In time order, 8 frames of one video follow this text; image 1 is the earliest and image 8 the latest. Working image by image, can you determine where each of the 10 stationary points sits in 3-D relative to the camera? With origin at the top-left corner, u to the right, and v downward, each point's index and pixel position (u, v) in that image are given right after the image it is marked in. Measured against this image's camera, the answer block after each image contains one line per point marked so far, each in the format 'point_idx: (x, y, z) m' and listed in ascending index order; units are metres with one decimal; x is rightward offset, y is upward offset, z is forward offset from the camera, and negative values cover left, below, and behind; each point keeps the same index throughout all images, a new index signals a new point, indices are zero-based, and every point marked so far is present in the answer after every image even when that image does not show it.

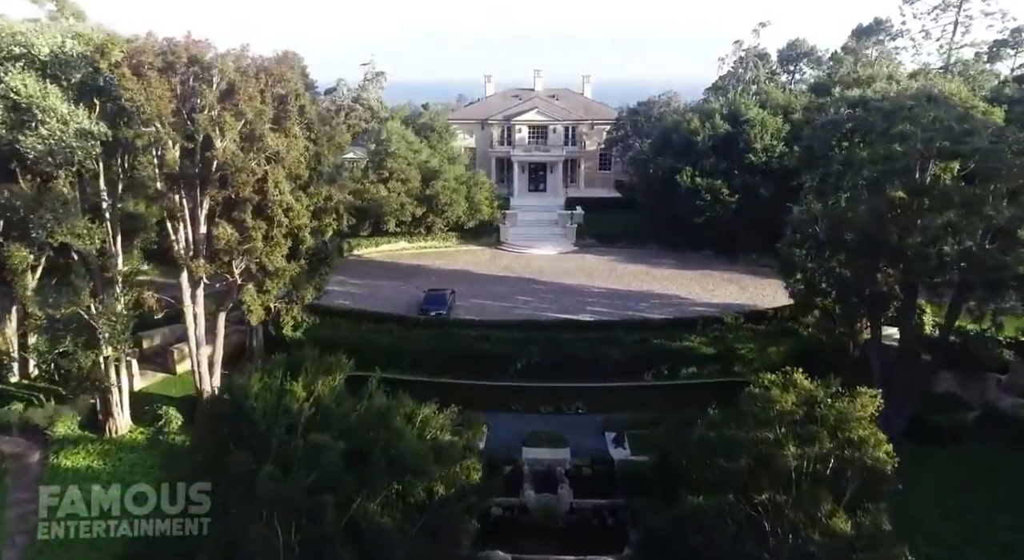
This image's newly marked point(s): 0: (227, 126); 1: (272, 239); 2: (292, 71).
0: (-7.5, +4.1, +17.8) m
1: (-7.0, +1.3, +19.9) m
2: (-6.5, +6.1, +19.7) m
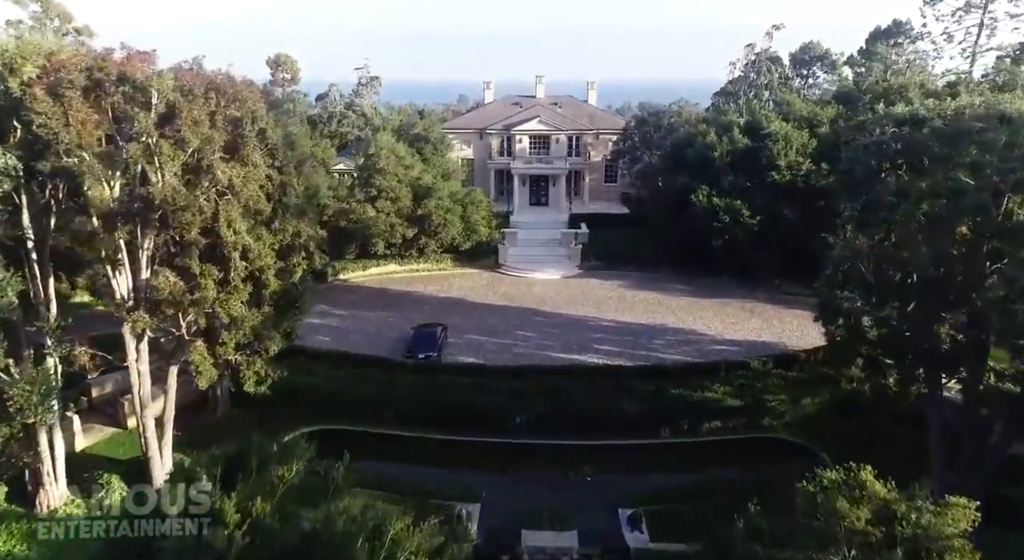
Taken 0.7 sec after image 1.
0: (-7.6, +2.7, +14.8) m
1: (-7.0, 0.0, +16.9) m
2: (-6.5, +4.7, +16.7) m
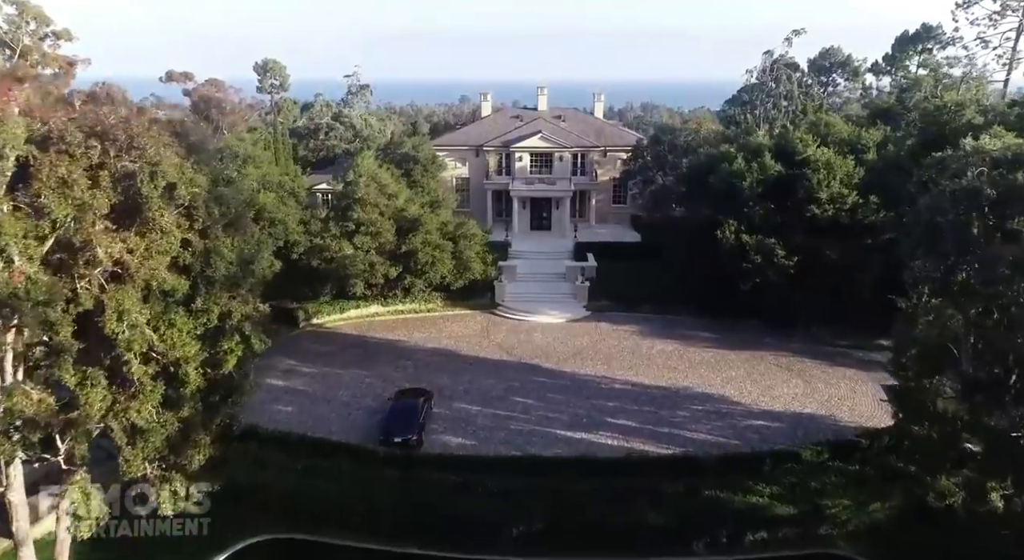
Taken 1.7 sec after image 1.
0: (-7.7, +0.7, +10.5) m
1: (-7.2, -2.0, +12.7) m
2: (-6.7, +2.7, +12.4) m
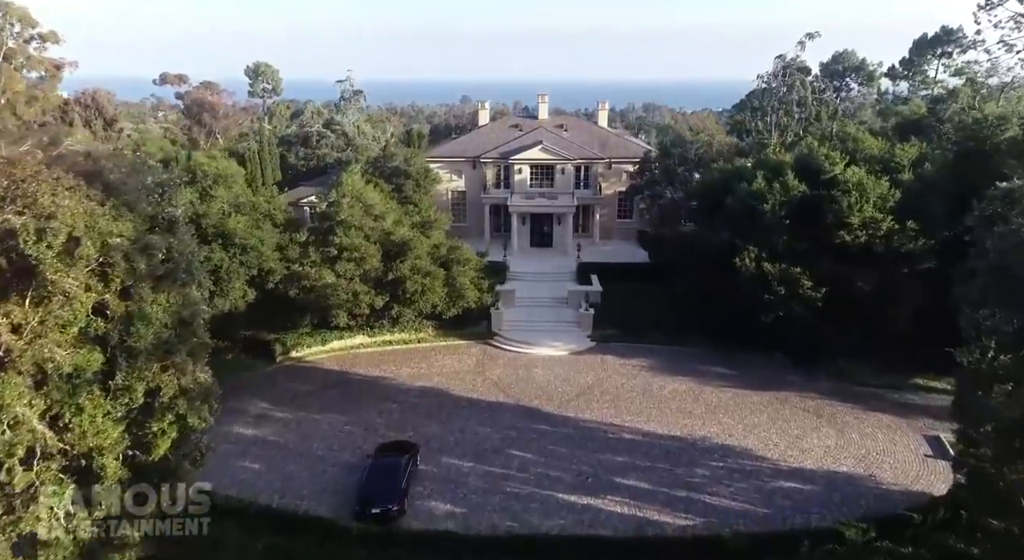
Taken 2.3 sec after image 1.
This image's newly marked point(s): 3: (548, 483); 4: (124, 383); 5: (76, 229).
0: (-7.8, -0.5, +7.9) m
1: (-7.3, -3.2, +10.0) m
2: (-6.8, +1.5, +9.8) m
3: (+1.1, -5.9, +19.4) m
4: (-6.4, -1.7, +11.2) m
5: (-6.5, +0.8, +10.0) m
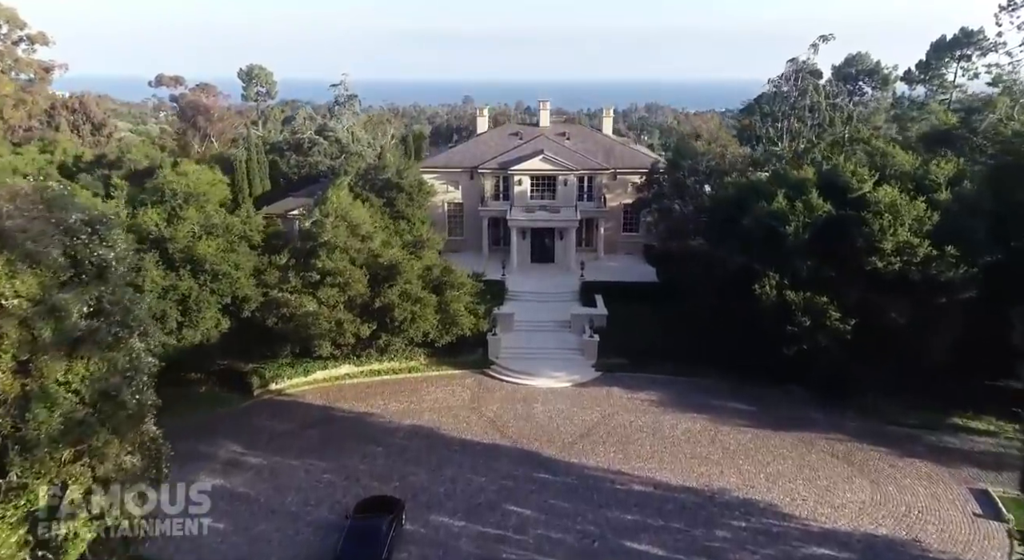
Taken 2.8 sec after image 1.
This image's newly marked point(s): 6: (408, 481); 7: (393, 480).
0: (-8.0, -1.4, +5.7) m
1: (-7.4, -4.2, +7.9) m
2: (-6.9, +0.5, +7.6) m
3: (+1.0, -6.8, +17.2) m
4: (-6.6, -2.7, +9.0) m
5: (-6.6, -0.2, +7.9) m
6: (-3.1, -6.0, +20.0) m
7: (-3.5, -5.9, +20.0) m
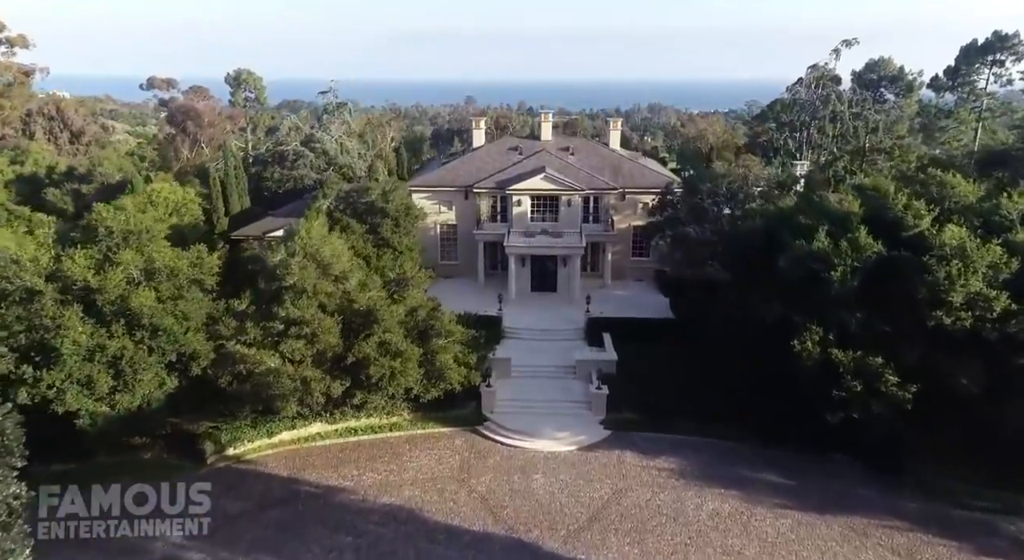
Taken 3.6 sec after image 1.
0: (-8.2, -3.0, +2.2) m
1: (-7.6, -5.8, +4.4) m
2: (-7.1, -1.0, +4.1) m
3: (+0.8, -8.4, +13.7) m
4: (-6.7, -4.2, +5.5) m
5: (-6.8, -1.8, +4.4) m
6: (-3.2, -7.5, +16.5) m
7: (-3.7, -7.5, +16.5) m
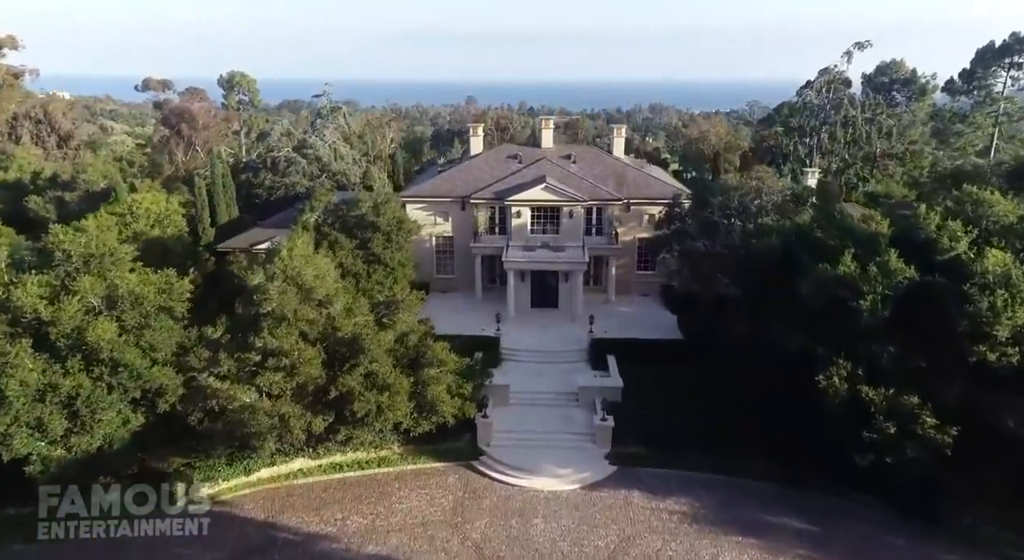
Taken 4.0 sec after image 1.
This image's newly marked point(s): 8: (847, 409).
0: (-8.3, -3.8, +0.5) m
1: (-7.7, -6.5, +2.6) m
2: (-7.2, -1.8, +2.4) m
3: (+0.7, -9.2, +11.9) m
4: (-6.8, -5.0, +3.7) m
5: (-6.9, -2.5, +2.6) m
6: (-3.3, -8.3, +14.7) m
7: (-3.8, -8.3, +14.7) m
8: (+8.8, -3.4, +17.6) m
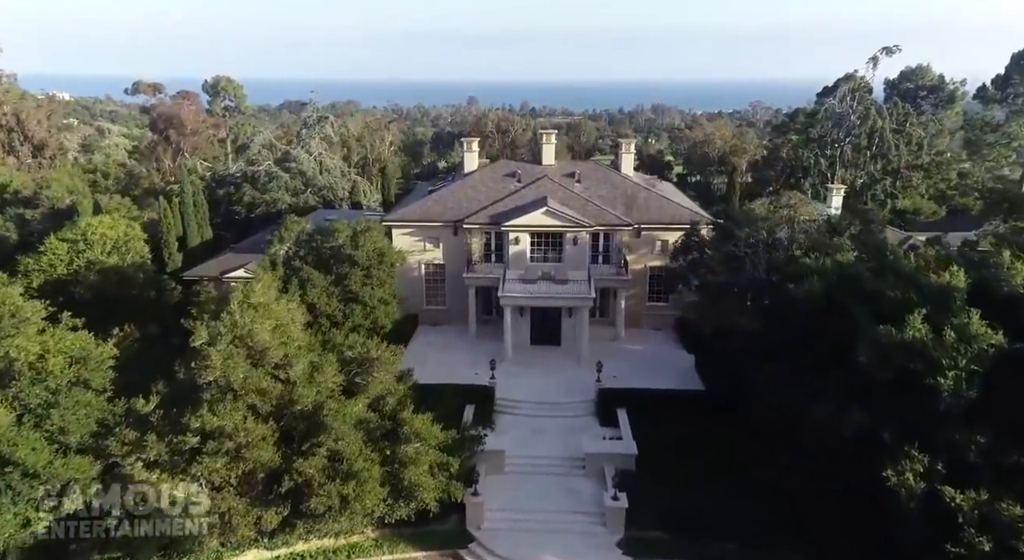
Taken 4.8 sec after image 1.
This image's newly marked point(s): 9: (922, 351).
0: (-8.5, -5.3, -3.0) m
1: (-7.9, -8.0, -0.8) m
2: (-7.4, -3.3, -1.1) m
3: (+0.6, -10.7, +8.4) m
4: (-7.0, -6.5, +0.3) m
5: (-7.1, -4.0, -0.8) m
6: (-3.5, -9.8, +11.3) m
7: (-3.9, -9.8, +11.2) m
8: (+8.6, -4.9, +14.1) m
9: (+9.0, -1.6, +14.7) m
